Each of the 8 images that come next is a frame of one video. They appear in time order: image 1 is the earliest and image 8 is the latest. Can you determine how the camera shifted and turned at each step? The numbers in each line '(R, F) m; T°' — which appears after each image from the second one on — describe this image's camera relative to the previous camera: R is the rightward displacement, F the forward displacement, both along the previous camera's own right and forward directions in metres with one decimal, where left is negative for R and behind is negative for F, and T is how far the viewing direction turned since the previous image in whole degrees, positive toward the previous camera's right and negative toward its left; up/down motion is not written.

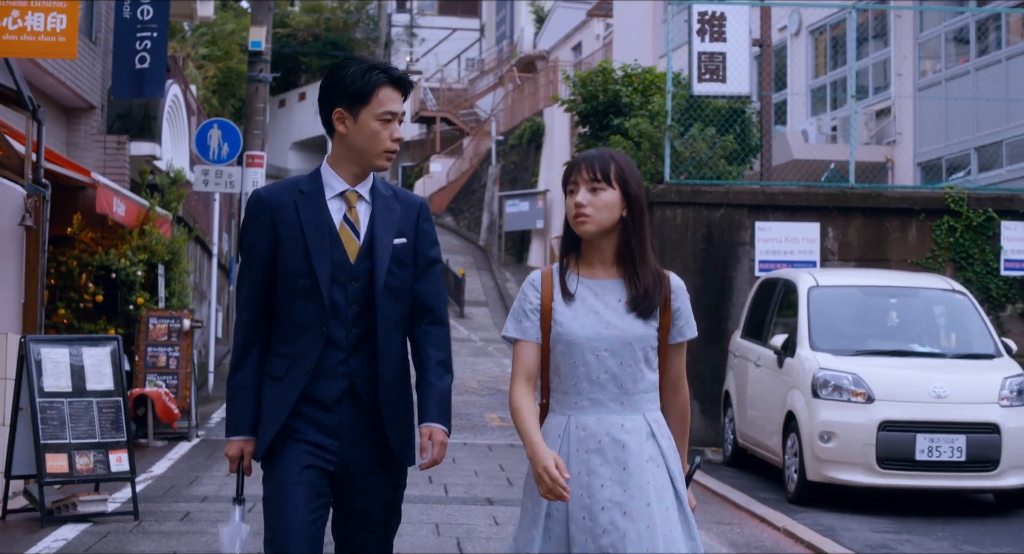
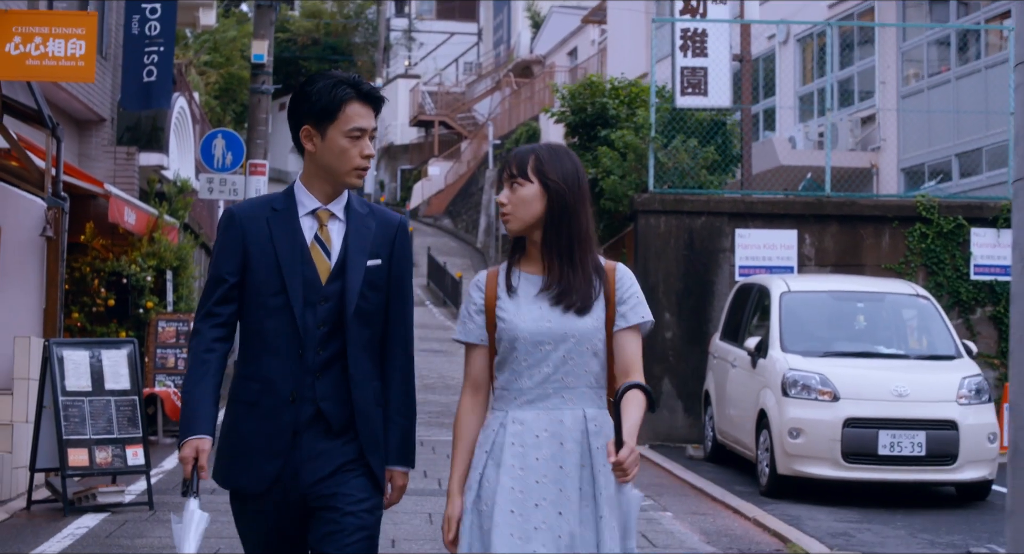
(+0.1, -0.6) m; 0°
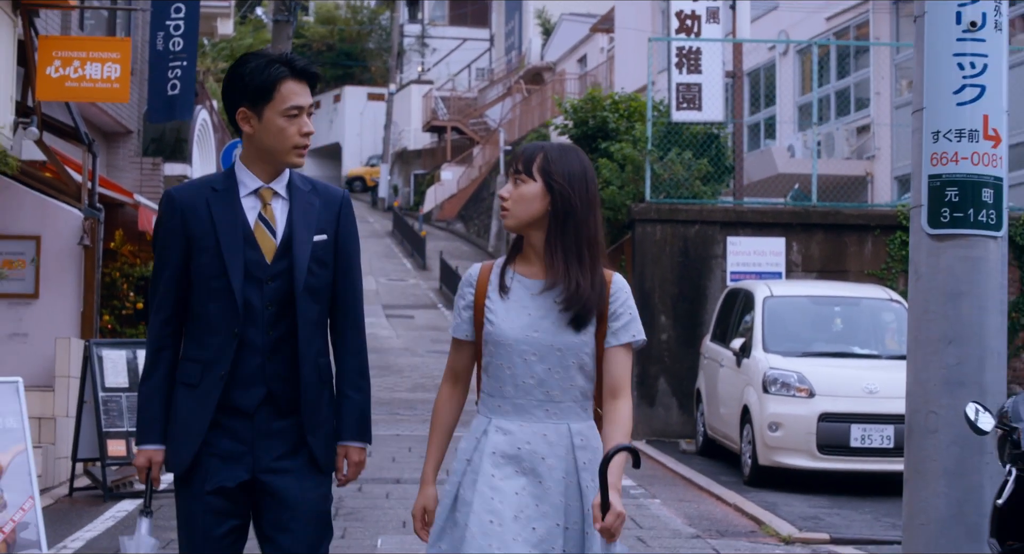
(+0.1, -0.8) m; 0°
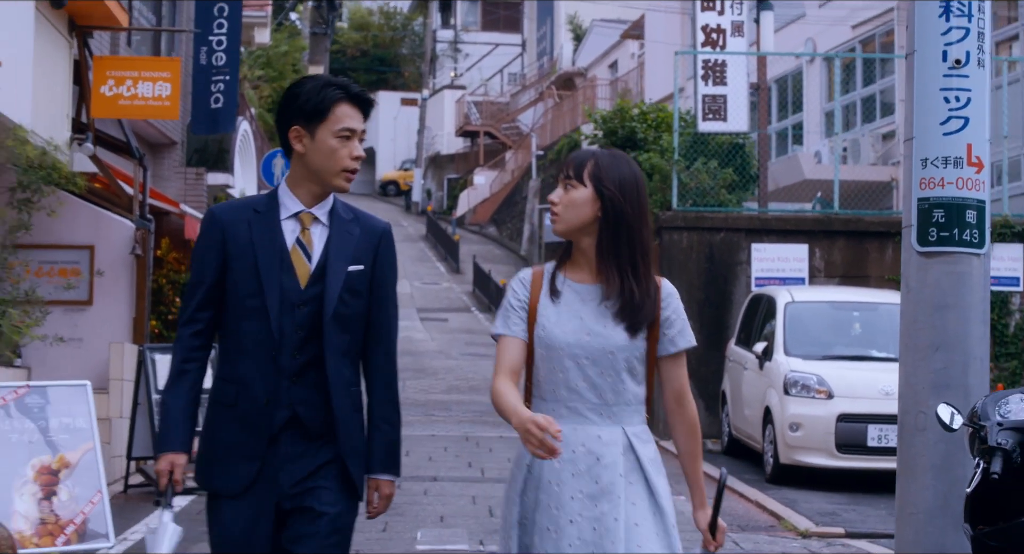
(0.0, -0.5) m; -1°
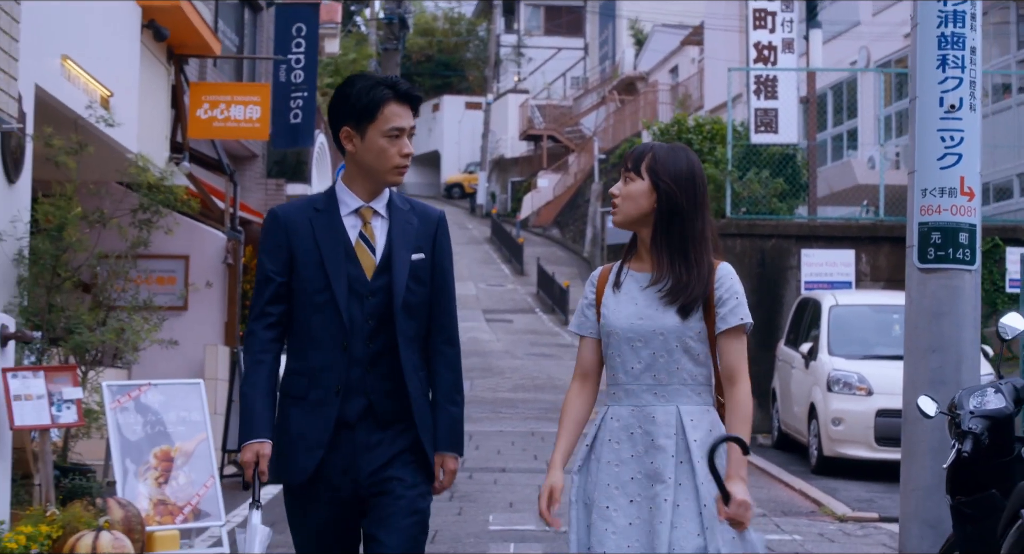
(0.0, -0.9) m; -2°
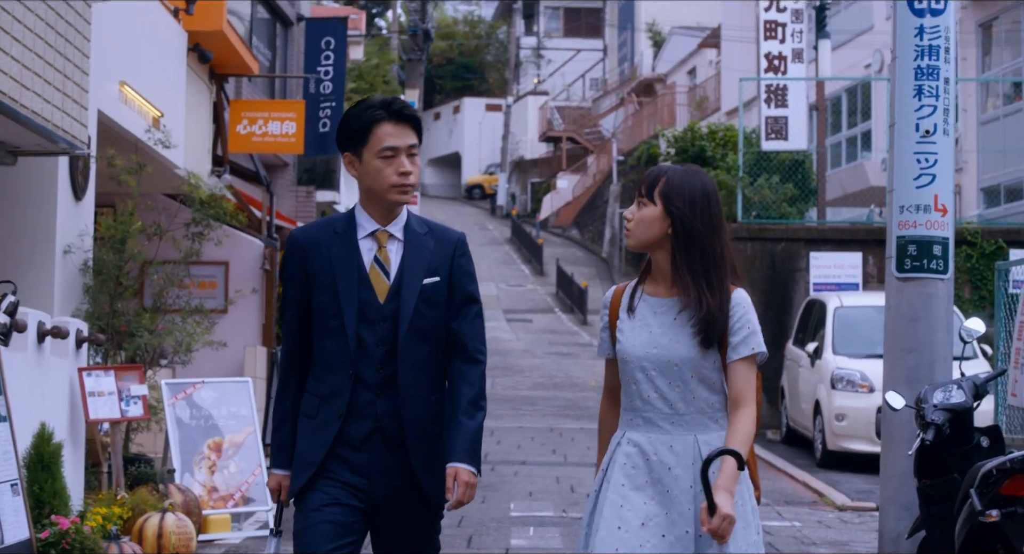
(0.0, -0.7) m; -1°
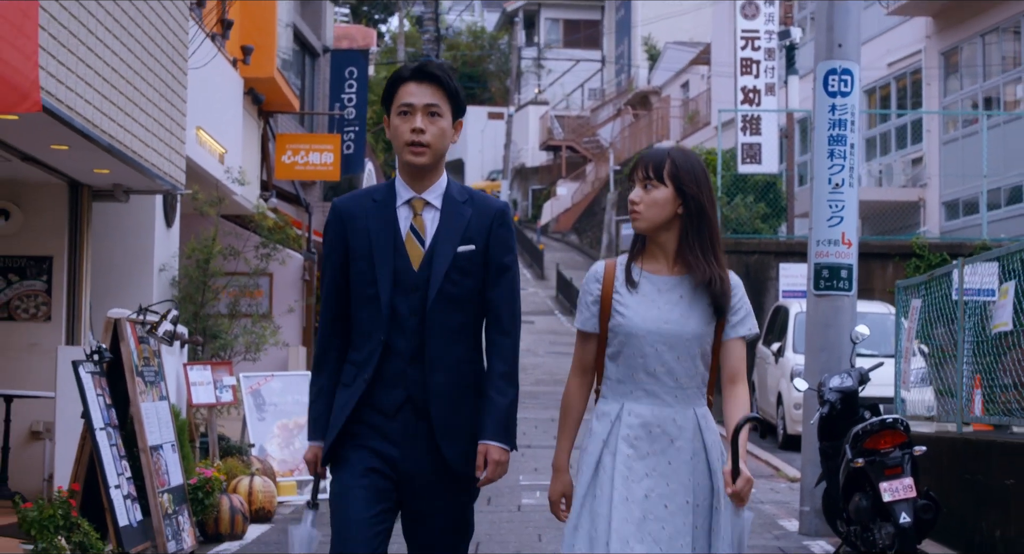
(0.0, -2.1) m; 0°
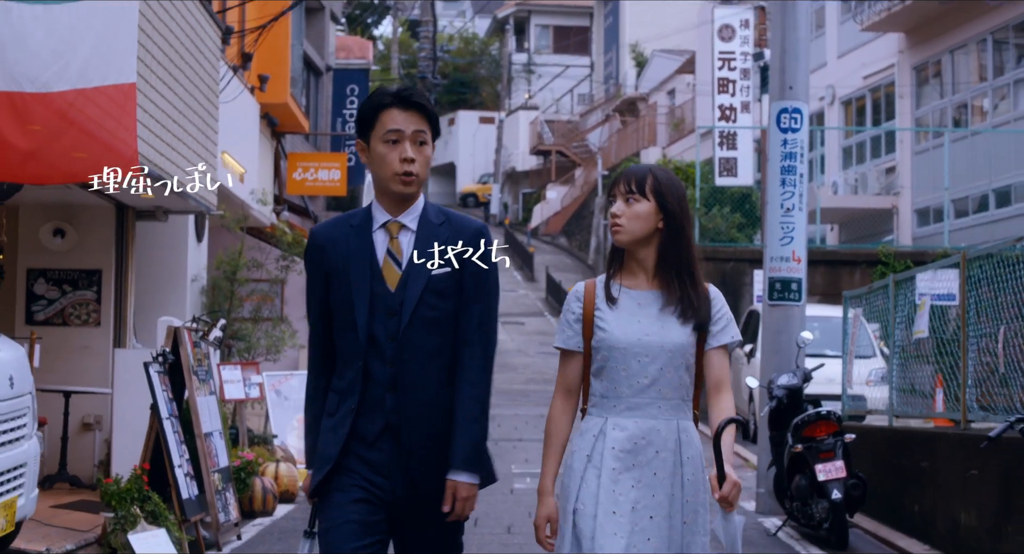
(0.0, -1.3) m; 0°
